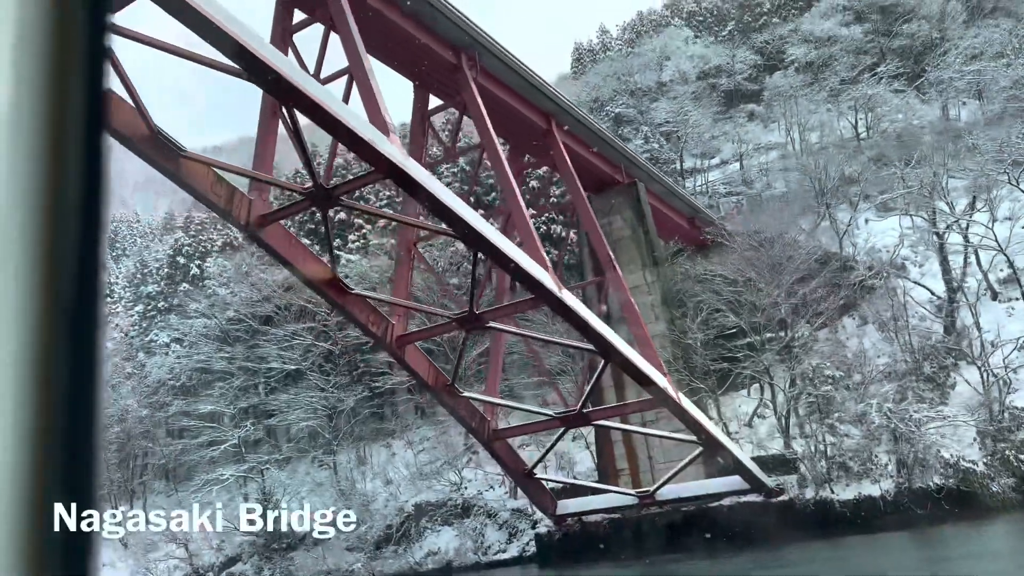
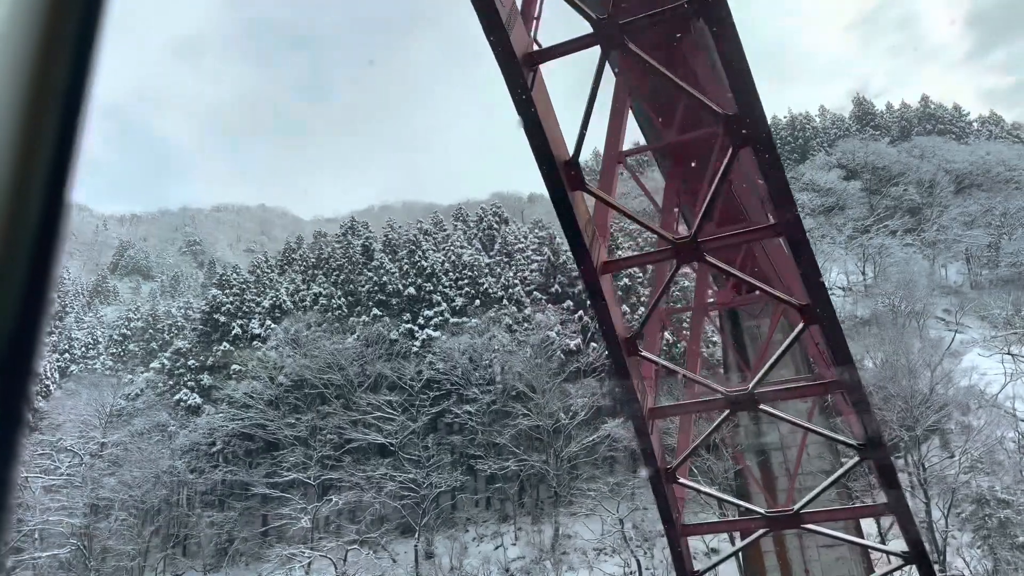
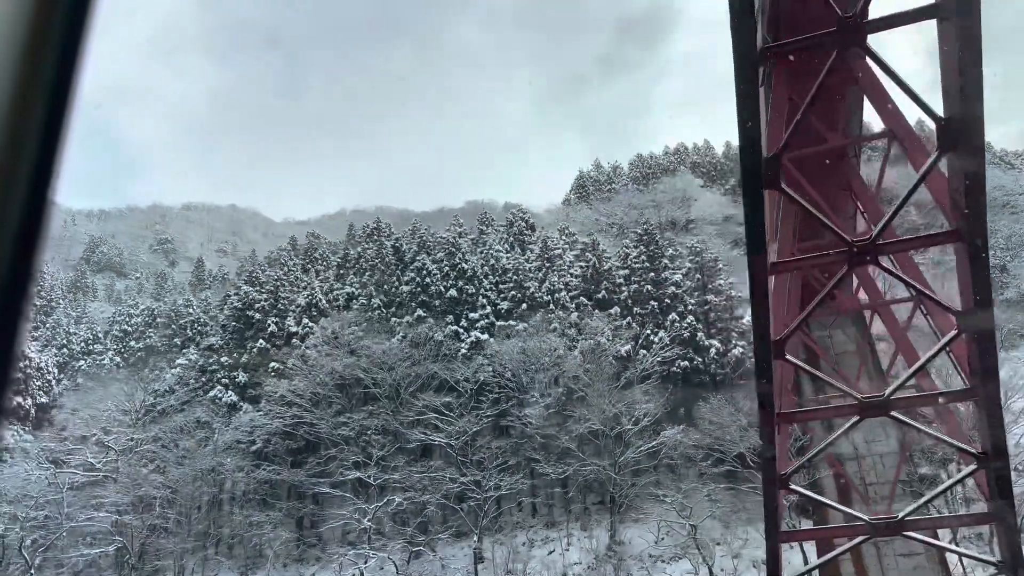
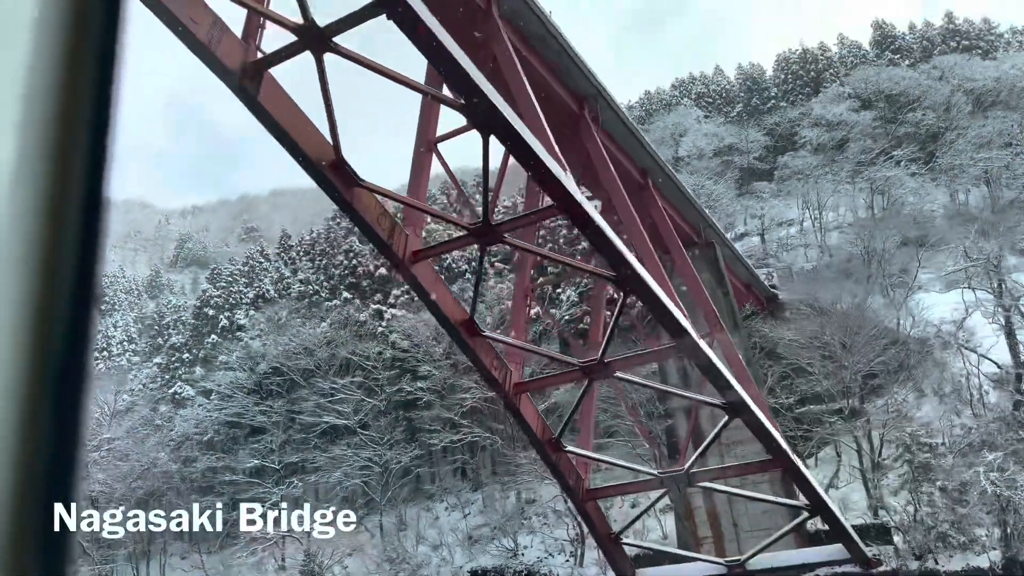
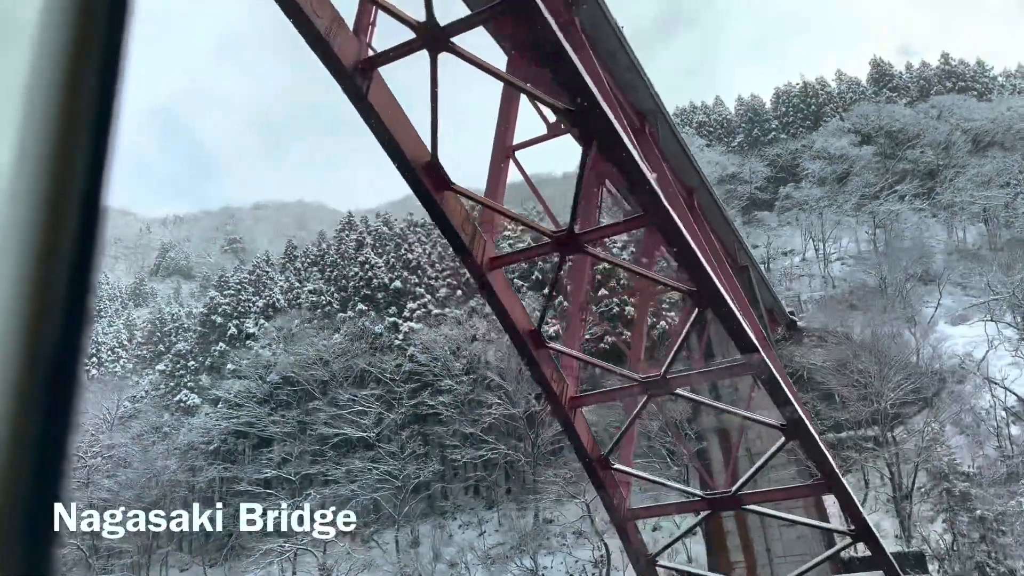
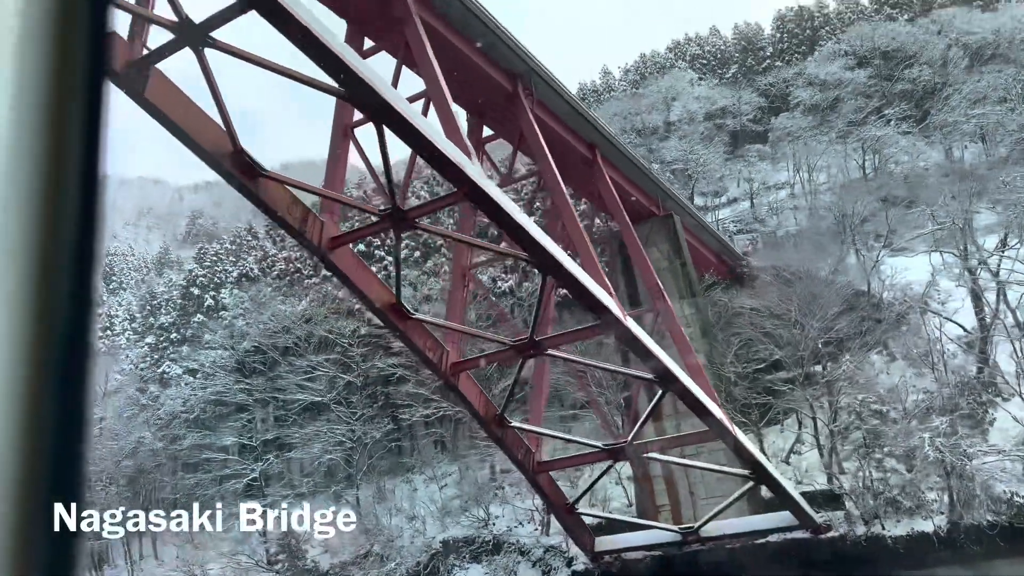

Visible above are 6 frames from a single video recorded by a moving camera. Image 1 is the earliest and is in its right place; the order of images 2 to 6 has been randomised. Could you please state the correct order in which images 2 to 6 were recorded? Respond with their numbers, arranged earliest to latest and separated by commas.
6, 4, 5, 2, 3
